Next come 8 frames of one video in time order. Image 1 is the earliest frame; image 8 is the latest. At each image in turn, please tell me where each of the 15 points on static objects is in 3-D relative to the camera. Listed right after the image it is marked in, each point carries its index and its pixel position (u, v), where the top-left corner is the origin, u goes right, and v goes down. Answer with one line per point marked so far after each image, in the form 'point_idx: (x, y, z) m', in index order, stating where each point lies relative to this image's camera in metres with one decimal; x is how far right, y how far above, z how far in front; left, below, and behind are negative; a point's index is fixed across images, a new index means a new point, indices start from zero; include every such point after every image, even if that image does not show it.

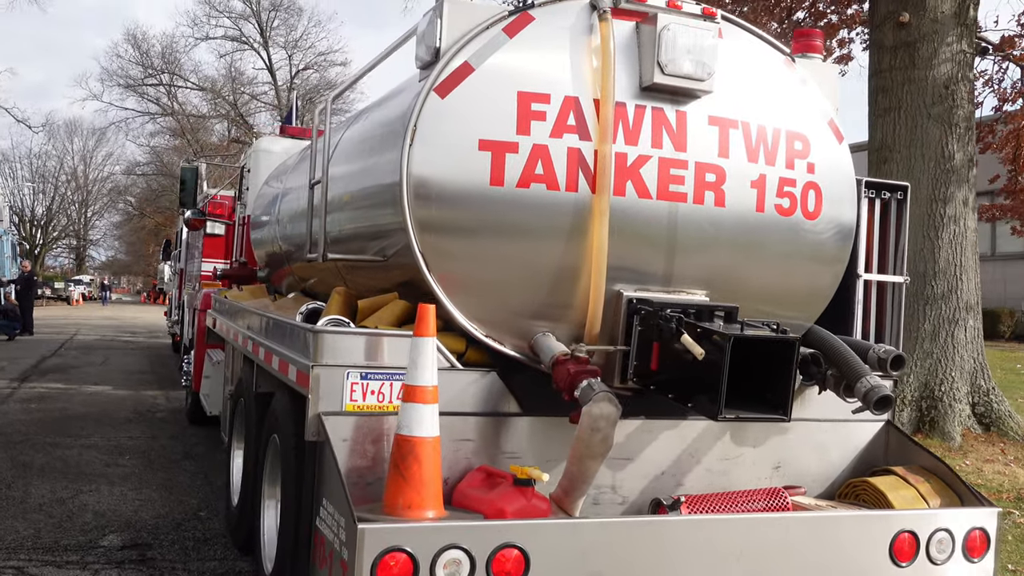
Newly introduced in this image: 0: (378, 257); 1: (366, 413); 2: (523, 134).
0: (-0.7, +0.2, +3.7) m
1: (-0.7, -0.6, +3.0) m
2: (+0.1, +0.8, +3.1) m
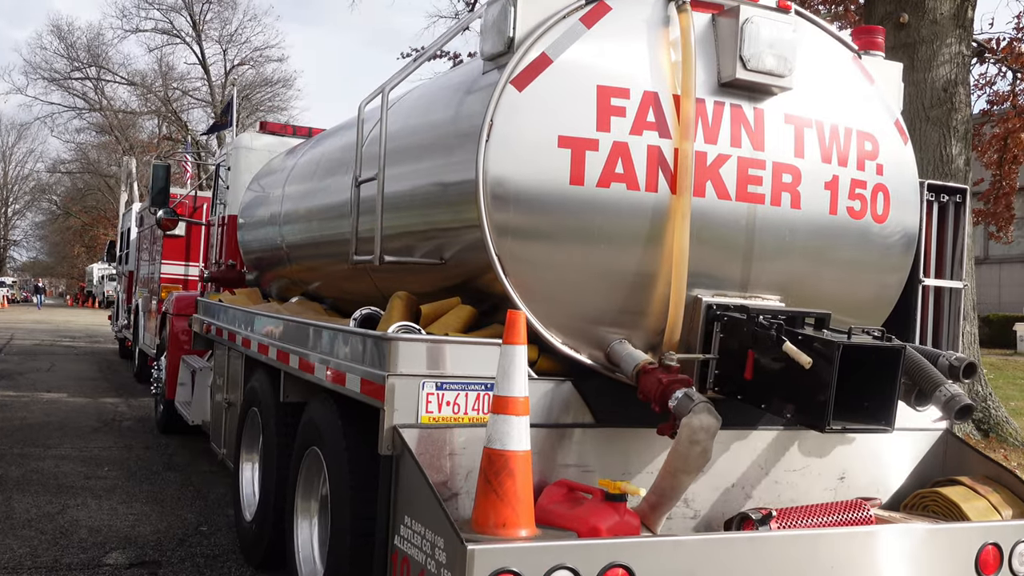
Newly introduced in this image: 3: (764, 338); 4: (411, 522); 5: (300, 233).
0: (-0.4, +0.2, +3.5) m
1: (-0.3, -0.6, +2.8) m
2: (+0.4, +0.8, +3.0) m
3: (+1.2, -0.2, +3.0) m
4: (-0.4, -1.0, +2.6) m
5: (-2.4, +0.6, +6.8) m
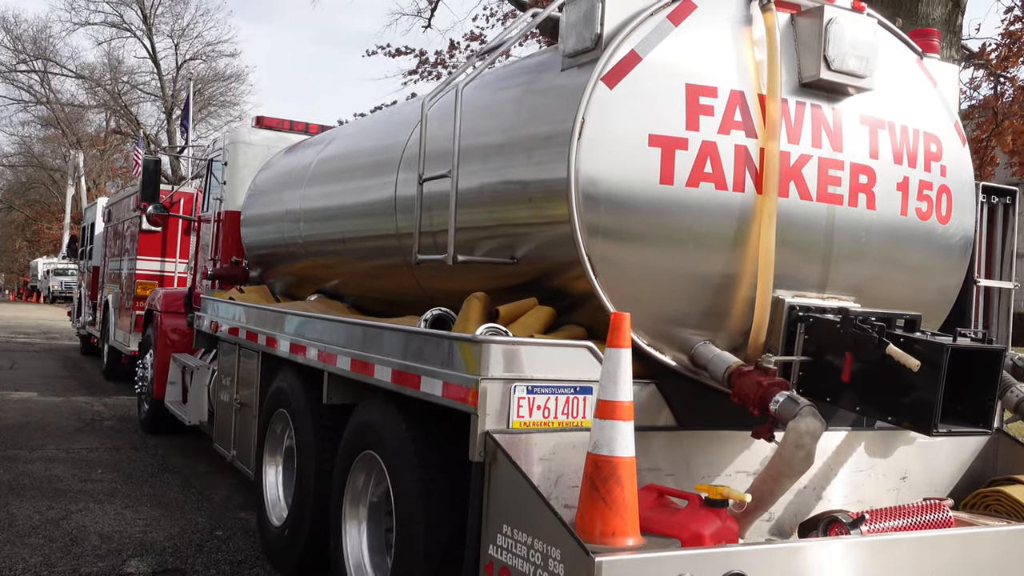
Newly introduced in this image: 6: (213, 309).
0: (0.0, +0.2, +3.4) m
1: (+0.1, -0.6, +2.7) m
2: (+0.8, +0.7, +2.9) m
3: (+1.7, -0.2, +3.0) m
4: (0.0, -1.0, +2.6) m
5: (-2.2, +0.6, +6.6) m
6: (-4.2, -0.3, +8.7) m
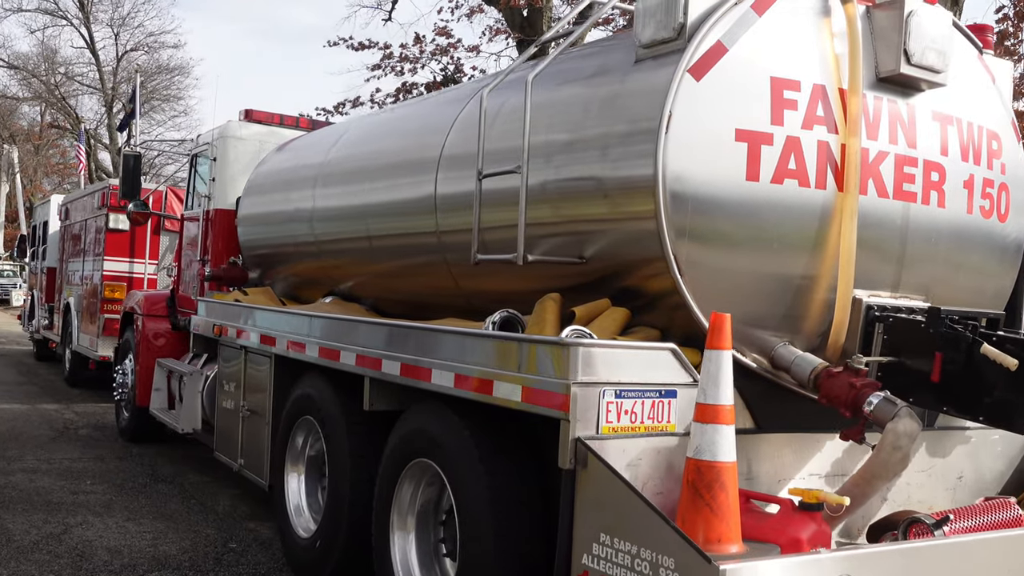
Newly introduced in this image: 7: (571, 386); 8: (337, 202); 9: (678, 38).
0: (+0.3, +0.1, +3.3) m
1: (+0.5, -0.6, +2.7) m
2: (+1.2, +0.7, +2.9) m
3: (+2.0, -0.2, +2.9) m
4: (+0.4, -1.0, +2.5) m
5: (-2.0, +0.6, +6.5) m
6: (-4.0, -0.3, +8.5) m
7: (+0.3, -0.4, +2.6) m
8: (-1.7, +0.8, +6.2) m
9: (+0.8, +1.2, +2.9) m
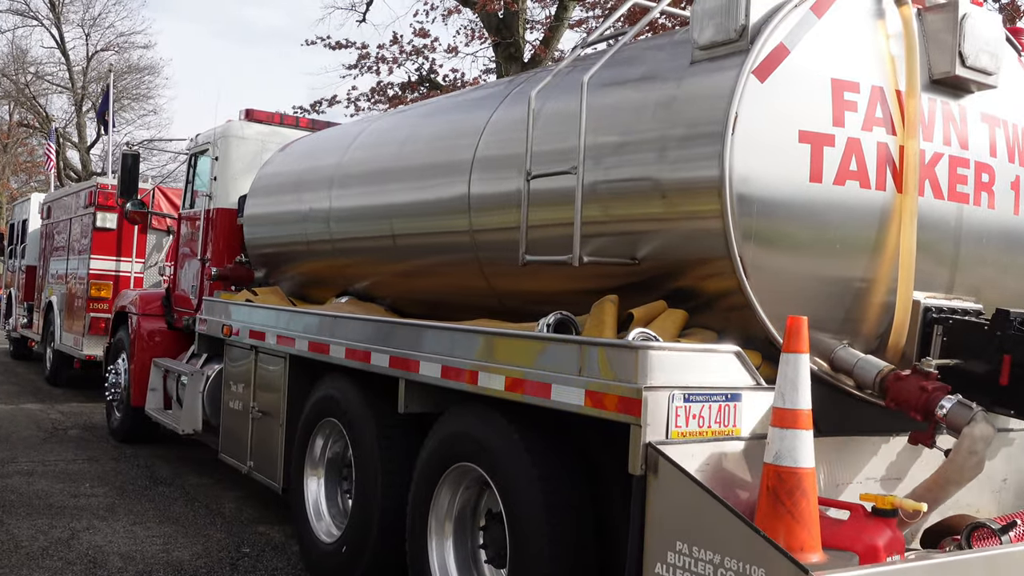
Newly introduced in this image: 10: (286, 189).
0: (+0.6, +0.1, +3.3) m
1: (+0.8, -0.6, +2.6) m
2: (+1.5, +0.7, +2.8) m
3: (+2.3, -0.2, +2.9) m
4: (+0.7, -1.0, +2.4) m
5: (-1.7, +0.6, +6.4) m
6: (-3.9, -0.3, +8.3) m
7: (+0.5, -0.4, +2.6) m
8: (-1.5, +0.8, +6.1) m
9: (+1.0, +1.2, +2.9) m
10: (-2.8, +1.2, +7.7) m
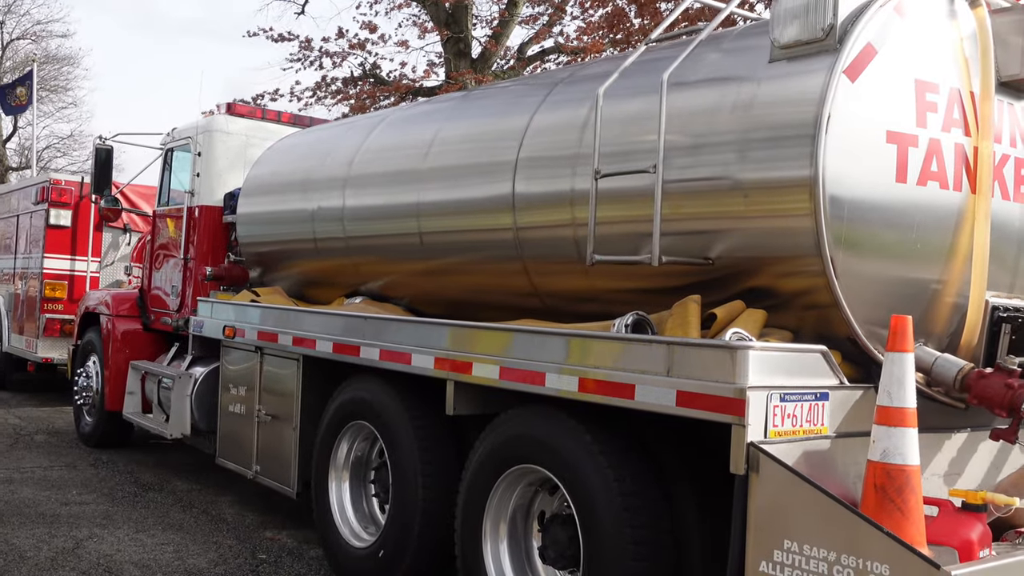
0: (+1.0, +0.1, +3.2) m
1: (+1.2, -0.6, +2.6) m
2: (+1.9, +0.7, +2.9) m
3: (+2.7, -0.2, +3.0) m
4: (+1.1, -1.0, +2.4) m
5: (-1.5, +0.6, +6.2) m
6: (-3.7, -0.3, +8.1) m
7: (+0.9, -0.4, +2.6) m
8: (-1.3, +0.8, +5.9) m
9: (+1.4, +1.2, +2.9) m
10: (-2.6, +1.2, +7.5) m
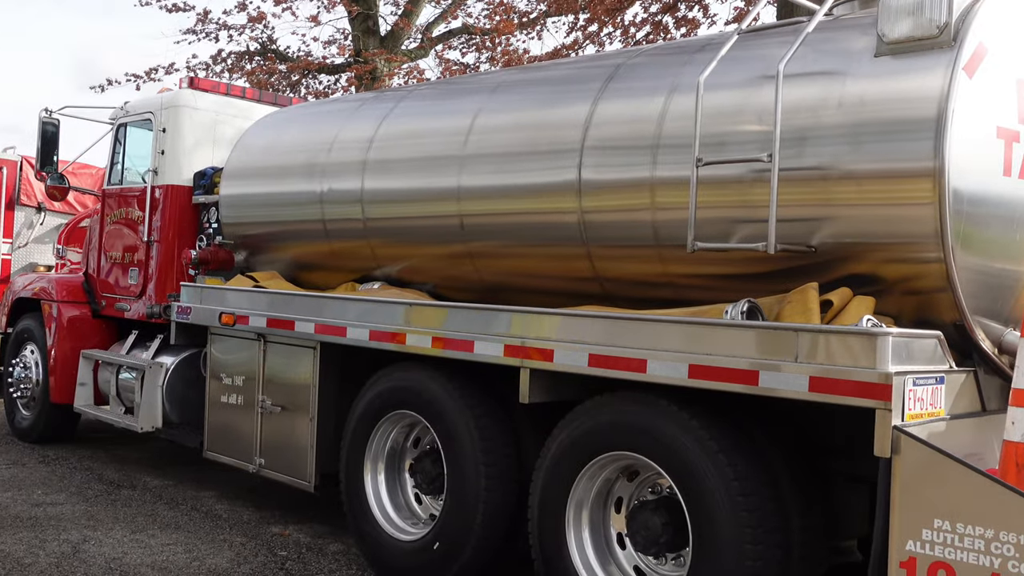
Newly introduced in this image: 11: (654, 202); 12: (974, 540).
0: (+1.5, +0.2, +3.3) m
1: (+1.8, -0.6, +2.7) m
2: (+2.5, +0.8, +3.0) m
3: (+3.2, -0.2, +3.2) m
4: (+1.7, -1.0, +2.5) m
5: (-1.3, +0.8, +6.0) m
6: (-3.6, -0.1, +7.7) m
7: (+1.6, -0.4, +2.6) m
8: (-1.0, +1.0, +5.7) m
9: (+2.0, +1.2, +3.0) m
10: (-2.5, +1.4, +7.1) m
11: (+0.9, +0.5, +4.0) m
12: (+1.8, -1.0, +2.5) m
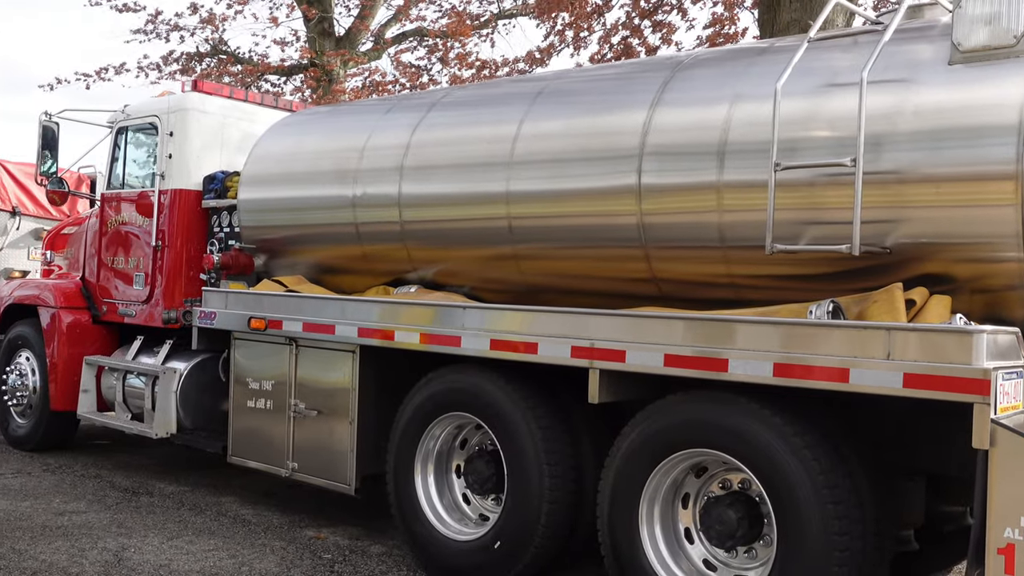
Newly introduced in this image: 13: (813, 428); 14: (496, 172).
0: (+2.0, +0.2, +3.4) m
1: (+2.3, -0.6, +2.8) m
2: (+2.9, +0.8, +3.2) m
3: (+3.7, -0.2, +3.4) m
4: (+2.2, -0.9, +2.6) m
5: (-0.9, +0.7, +6.0) m
6: (-3.3, -0.2, +7.6) m
7: (+2.0, -0.4, +2.8) m
8: (-0.6, +0.9, +5.8) m
9: (+2.5, +1.2, +3.1) m
10: (-2.1, +1.3, +7.1) m
11: (+1.4, +0.5, +4.1) m
12: (+2.3, -1.0, +2.6) m
13: (+1.6, -0.7, +3.3) m
14: (0.0, +1.0, +5.2) m
